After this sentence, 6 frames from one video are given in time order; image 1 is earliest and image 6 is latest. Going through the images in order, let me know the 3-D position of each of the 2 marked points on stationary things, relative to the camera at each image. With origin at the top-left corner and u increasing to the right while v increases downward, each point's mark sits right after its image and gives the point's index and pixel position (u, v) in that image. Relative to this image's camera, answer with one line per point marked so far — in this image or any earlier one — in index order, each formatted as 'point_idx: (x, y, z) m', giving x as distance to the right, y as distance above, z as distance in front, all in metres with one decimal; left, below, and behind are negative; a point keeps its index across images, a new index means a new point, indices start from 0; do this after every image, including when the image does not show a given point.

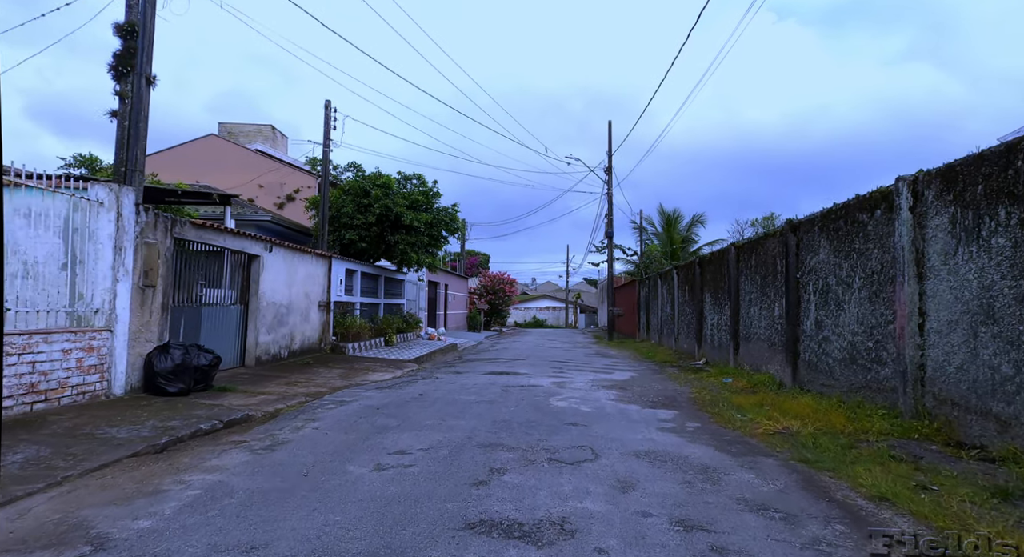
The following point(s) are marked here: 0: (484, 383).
0: (-0.5, -1.8, +9.8) m
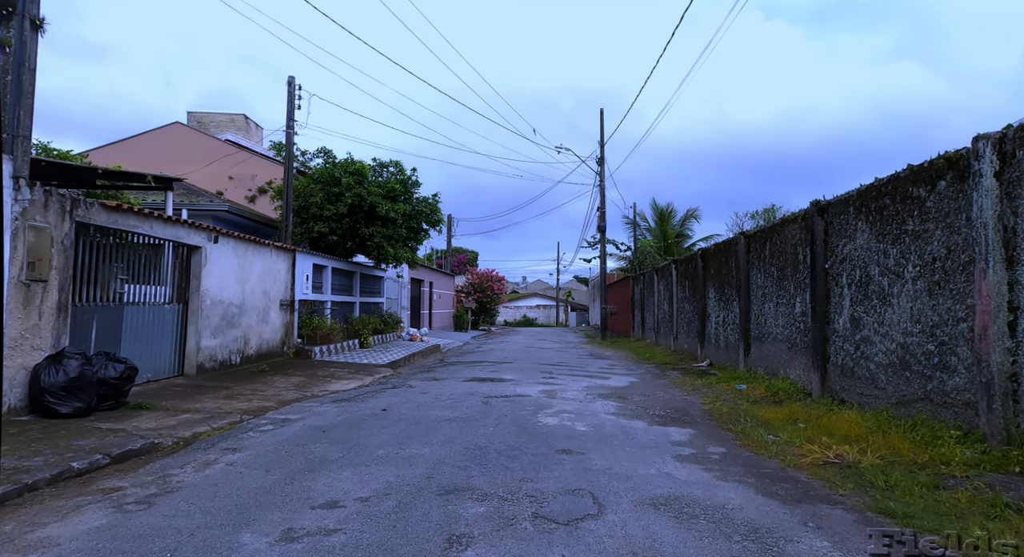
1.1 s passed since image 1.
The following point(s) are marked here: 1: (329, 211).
0: (-0.7, -1.7, +8.5) m
1: (-4.7, +1.8, +14.7) m
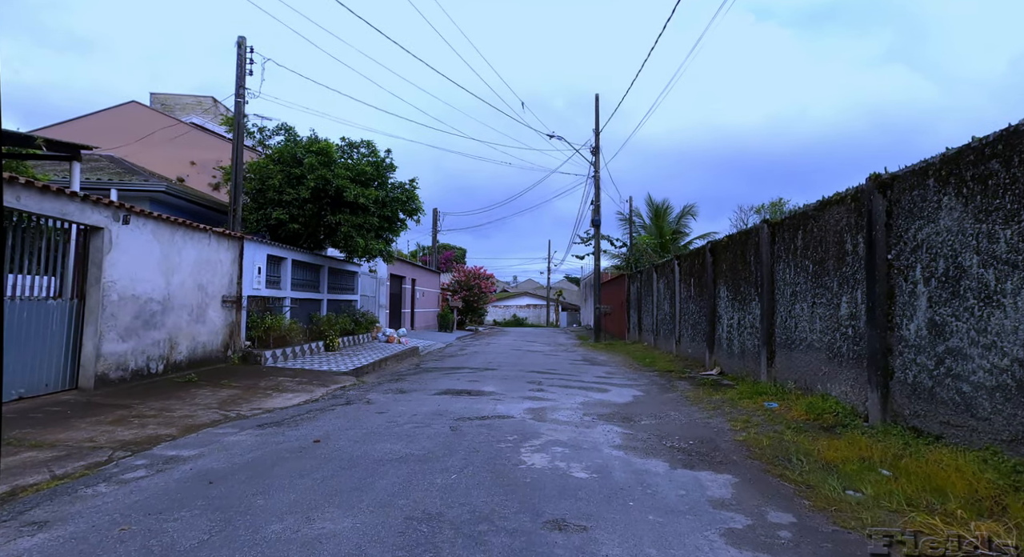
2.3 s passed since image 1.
0: (-1.0, -1.6, +6.8) m
1: (-5.1, +1.9, +13.0) m
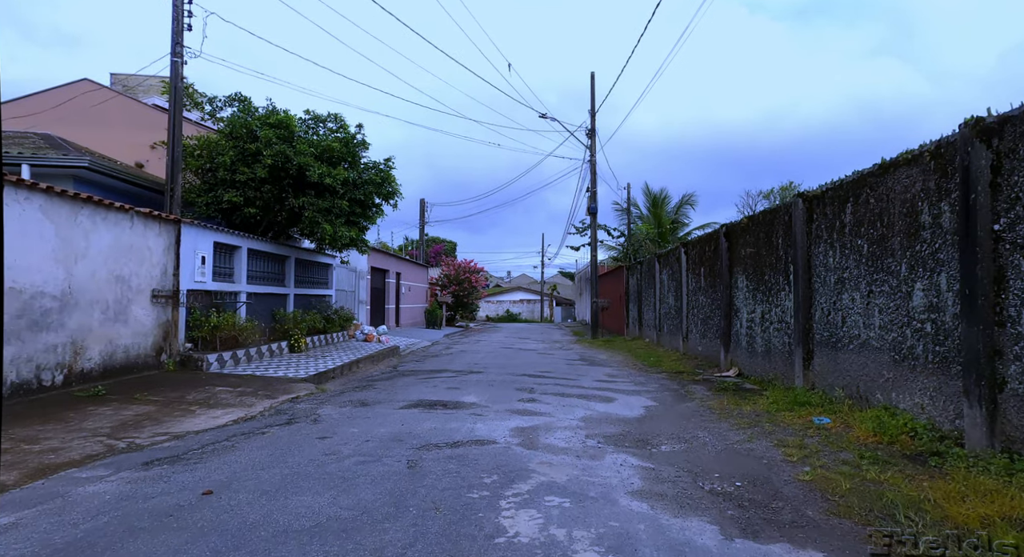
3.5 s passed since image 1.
0: (-1.2, -1.5, +5.2) m
1: (-5.3, +2.1, +11.3) m
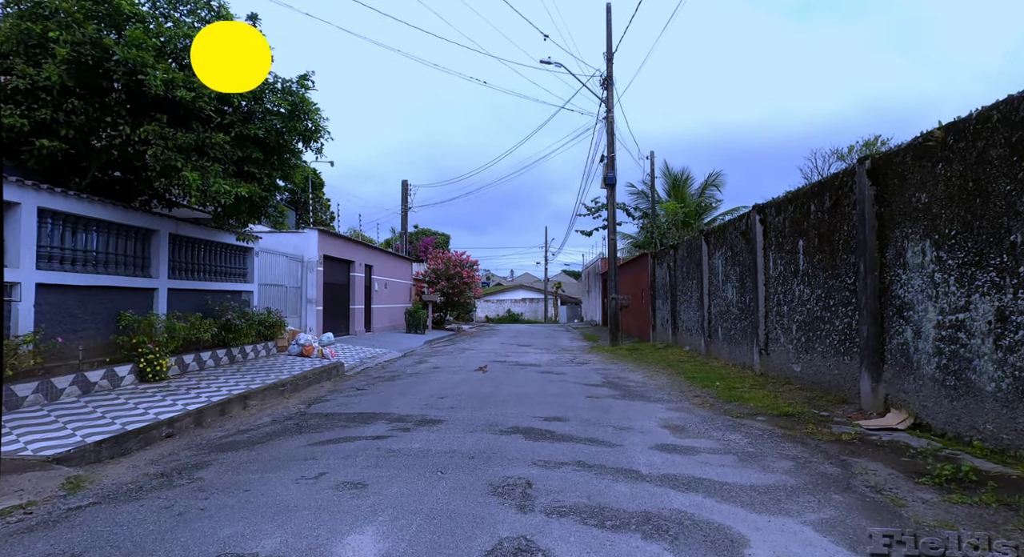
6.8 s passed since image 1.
0: (-1.4, -1.2, +0.3) m
1: (-5.6, +2.3, +6.5) m
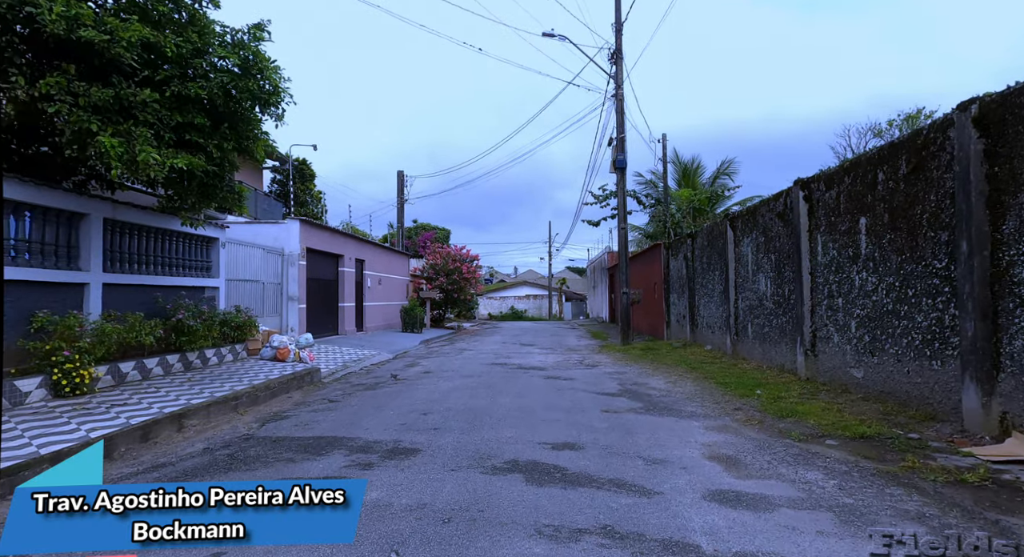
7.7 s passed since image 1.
0: (-1.5, -1.1, -1.1) m
1: (-5.6, +2.4, +5.0) m
